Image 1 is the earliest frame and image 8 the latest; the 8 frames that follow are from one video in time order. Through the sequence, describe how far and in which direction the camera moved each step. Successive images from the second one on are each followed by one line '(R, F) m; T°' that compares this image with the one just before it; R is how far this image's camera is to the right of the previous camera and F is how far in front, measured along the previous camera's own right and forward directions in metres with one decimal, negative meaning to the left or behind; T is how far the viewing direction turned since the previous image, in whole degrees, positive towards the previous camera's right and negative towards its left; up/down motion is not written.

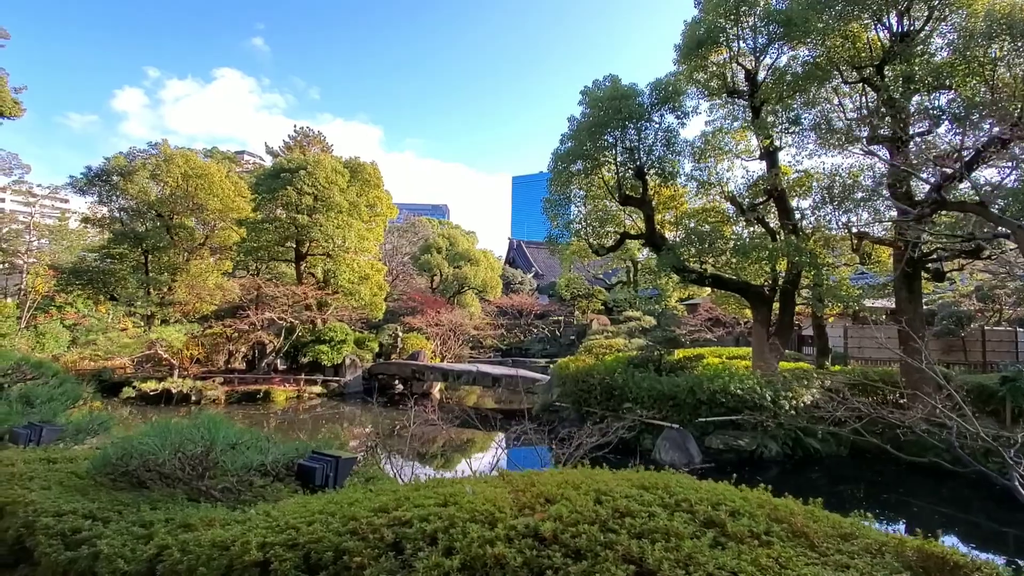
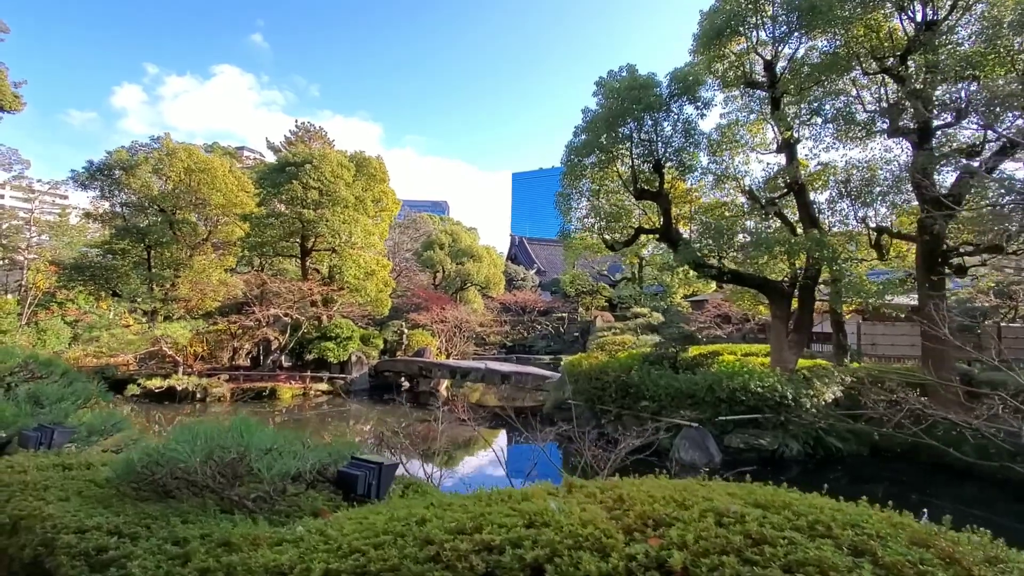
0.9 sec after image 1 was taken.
(-0.2, +0.1) m; 0°
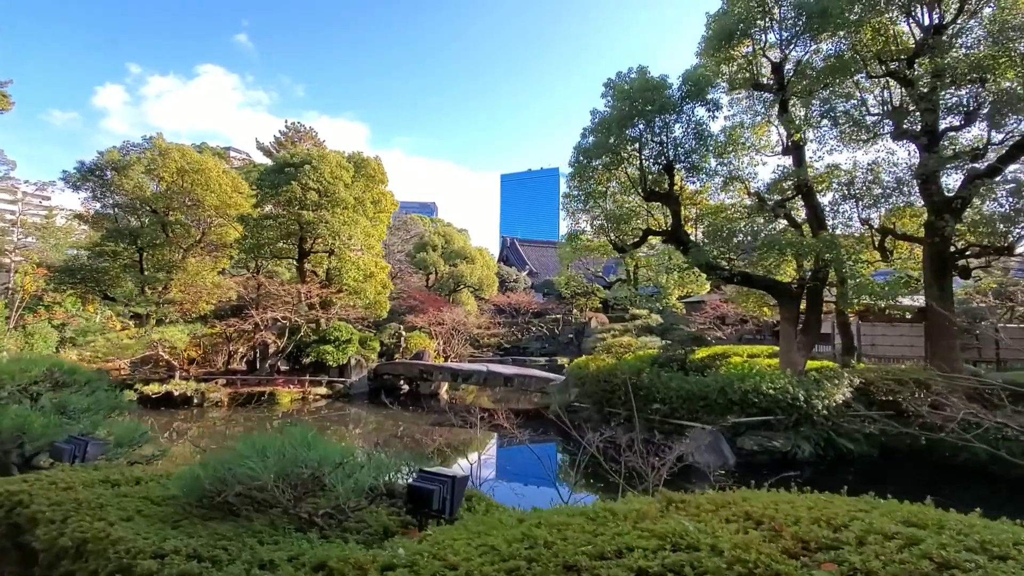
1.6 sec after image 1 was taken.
(-0.2, +0.1) m; +1°
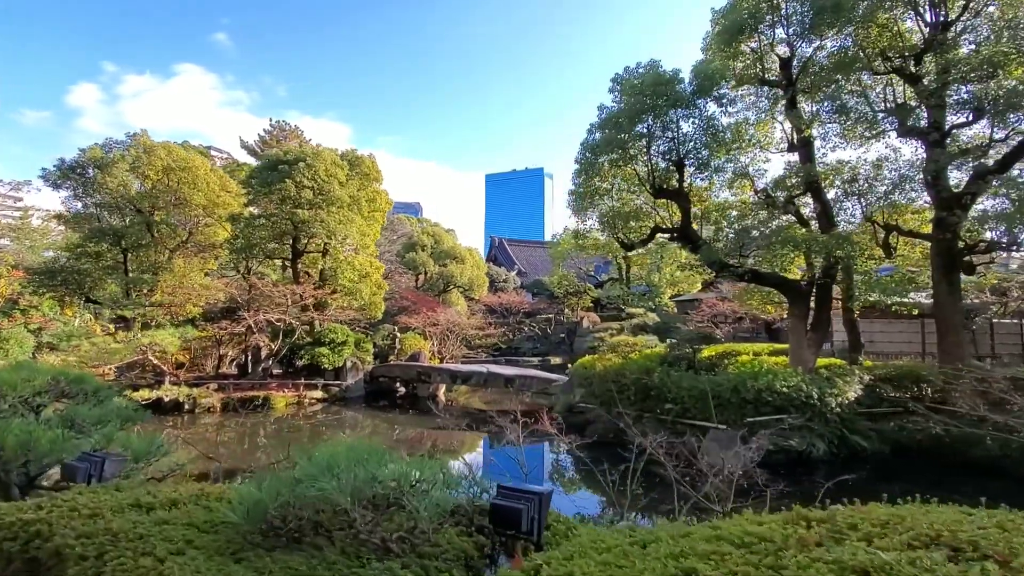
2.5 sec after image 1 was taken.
(-0.3, +0.2) m; +2°
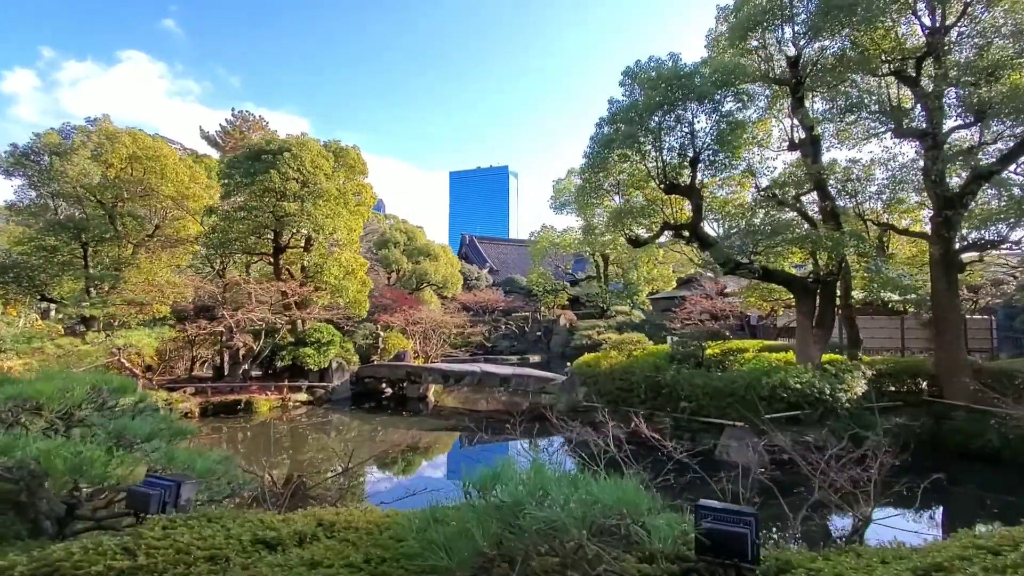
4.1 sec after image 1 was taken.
(-0.5, +0.2) m; +4°
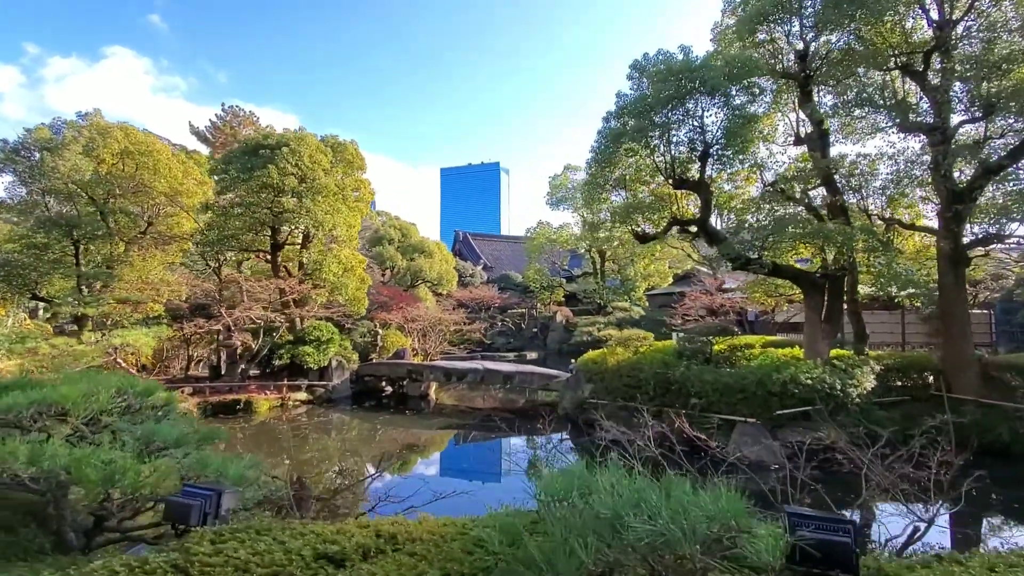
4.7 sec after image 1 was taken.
(-0.2, +0.1) m; +1°
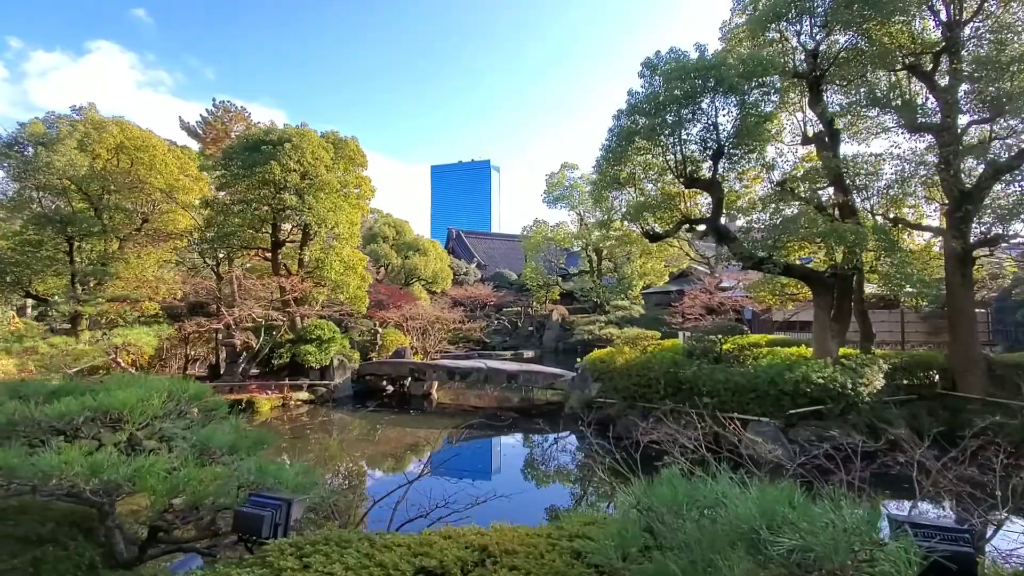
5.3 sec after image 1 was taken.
(-0.2, +0.1) m; +1°
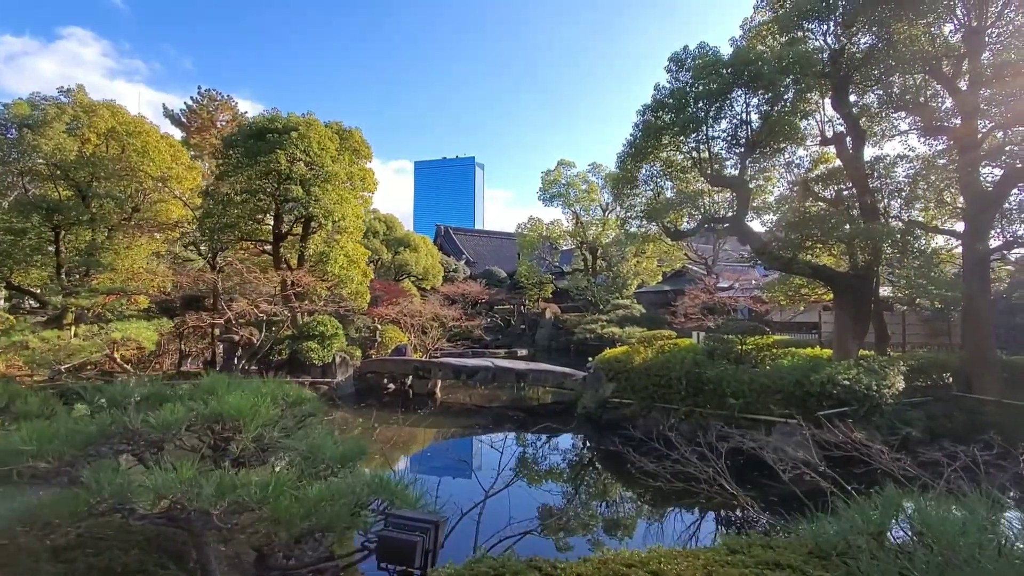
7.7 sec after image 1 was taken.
(-0.4, +0.2) m; +2°
